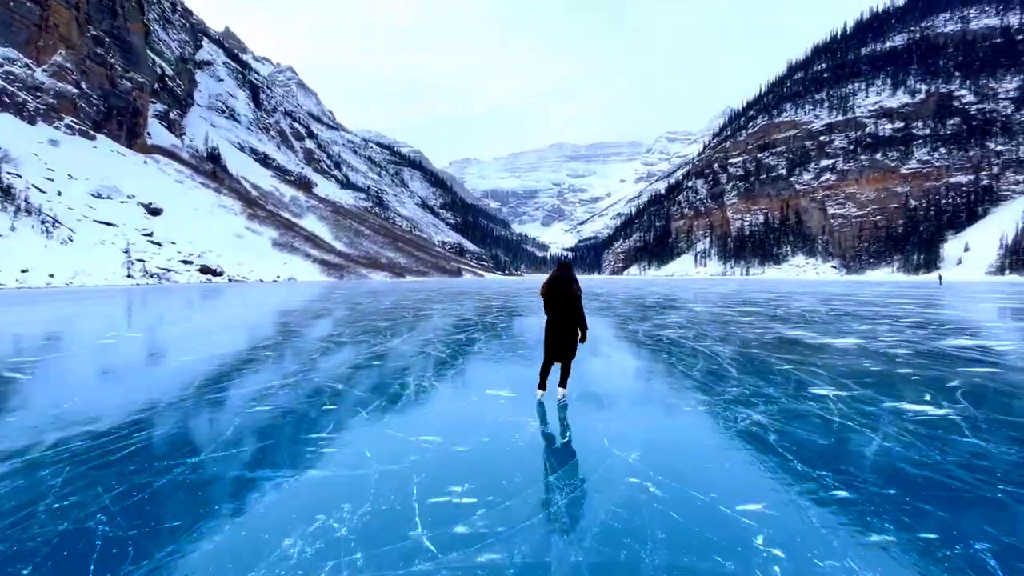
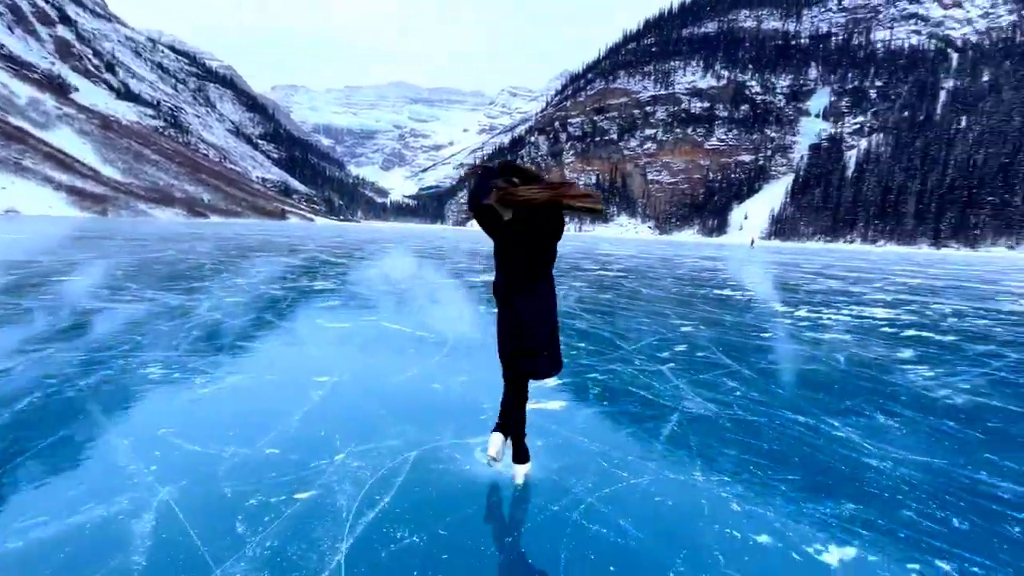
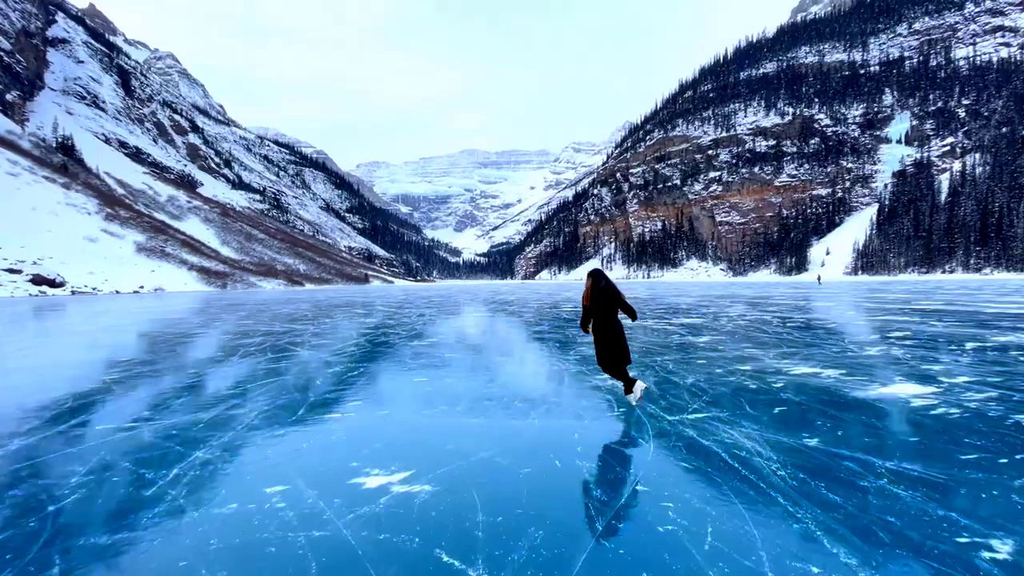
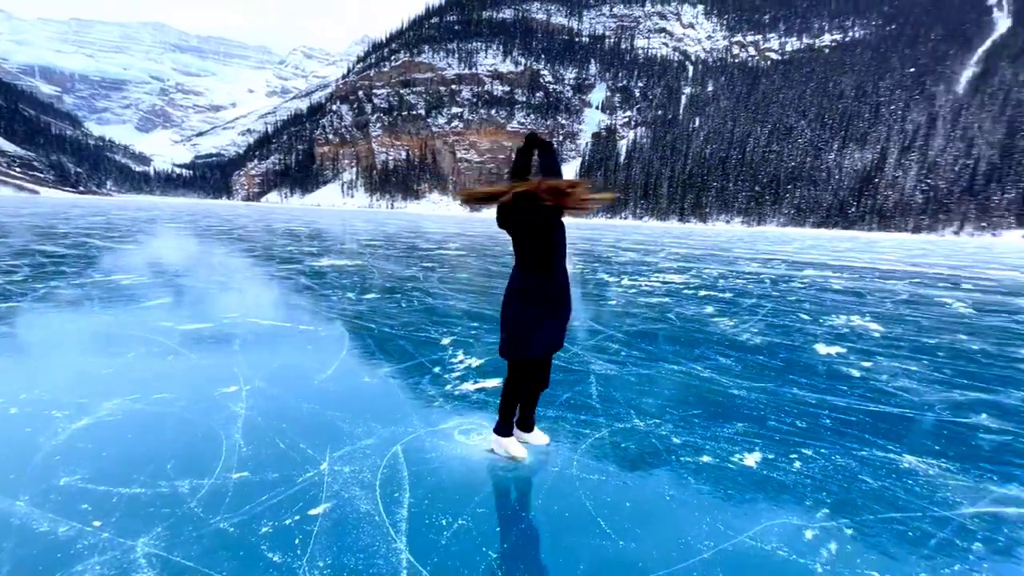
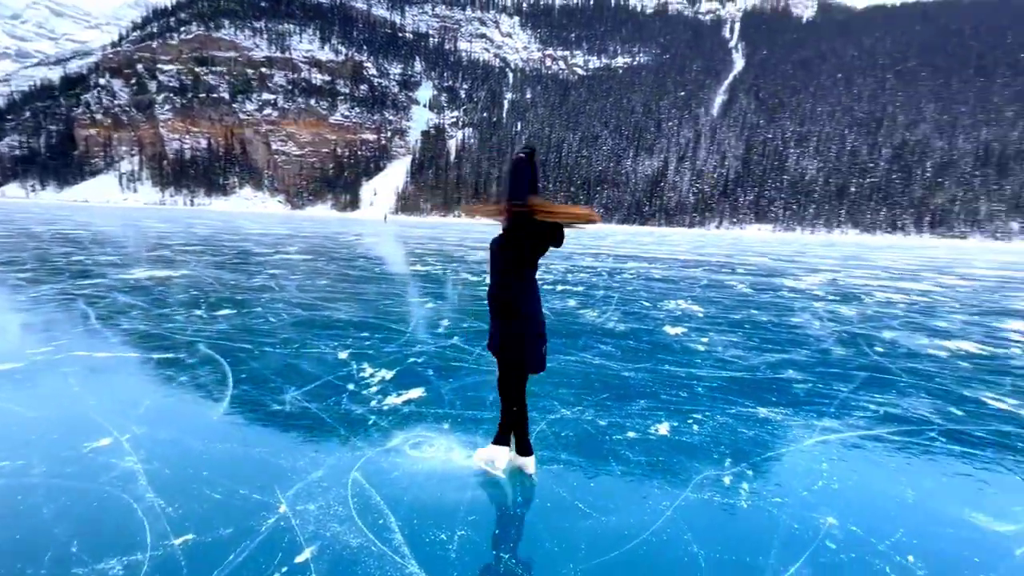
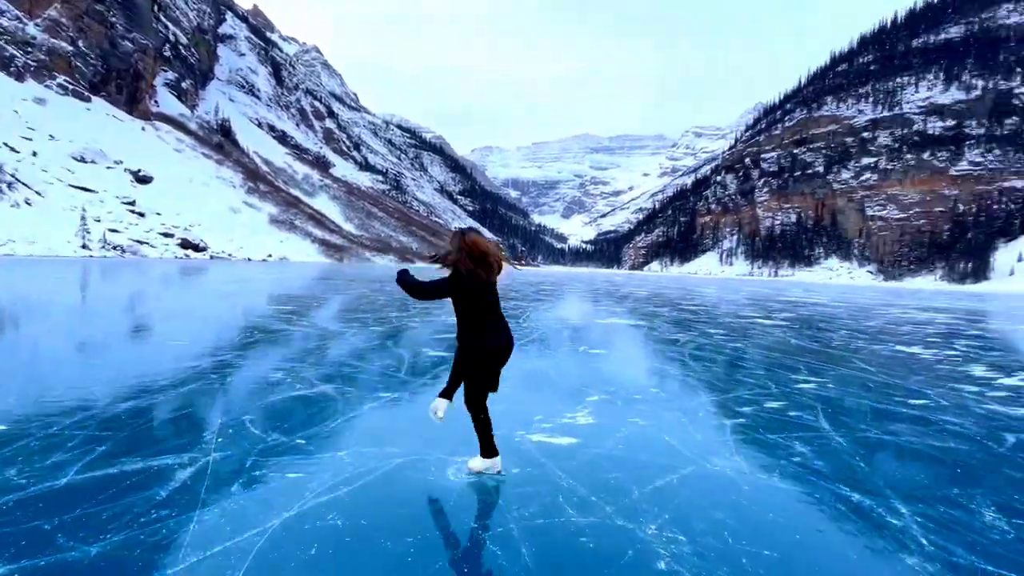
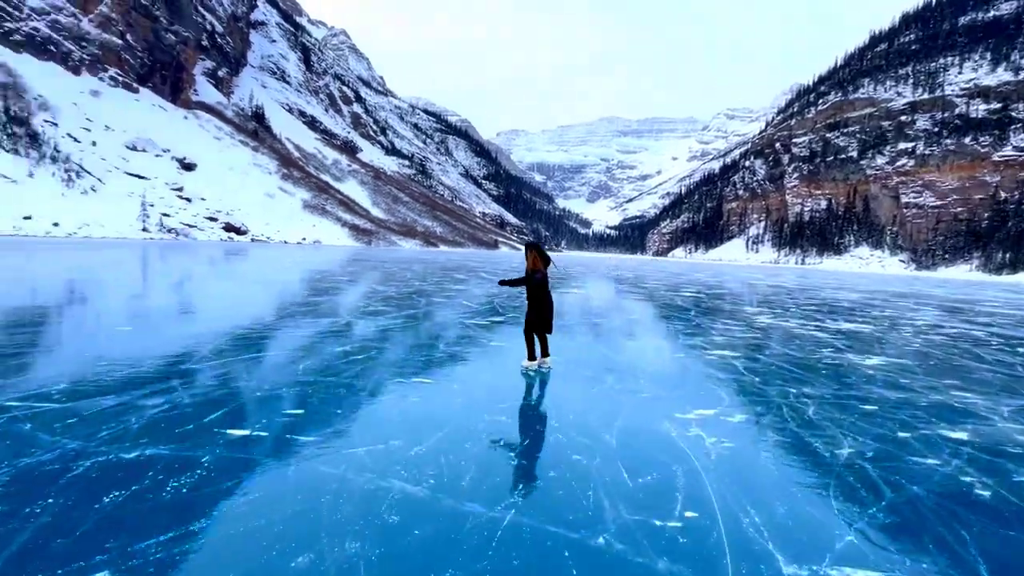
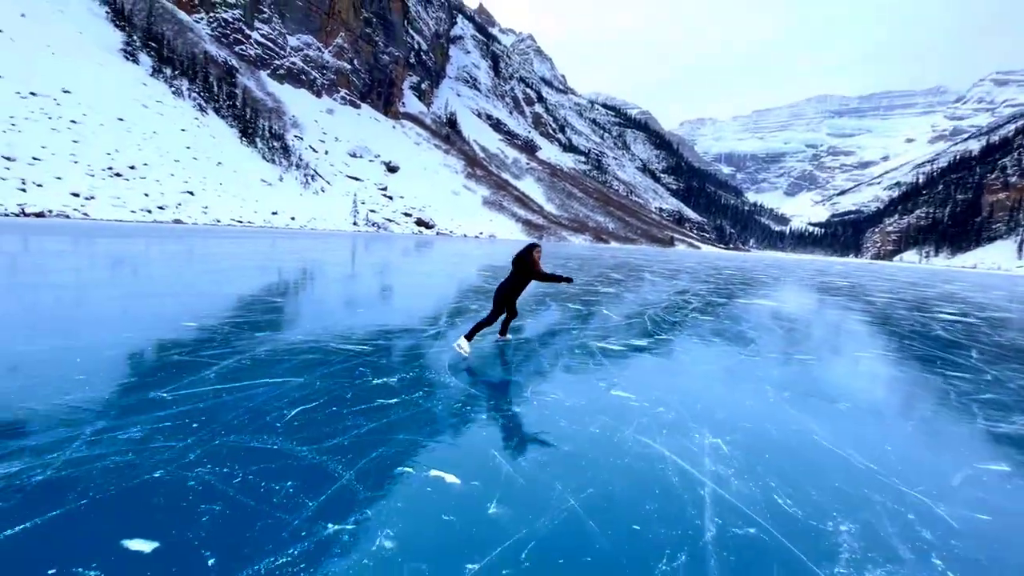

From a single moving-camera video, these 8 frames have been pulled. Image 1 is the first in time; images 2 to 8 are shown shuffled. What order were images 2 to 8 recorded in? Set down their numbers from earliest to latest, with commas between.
3, 7, 8, 6, 2, 4, 5
